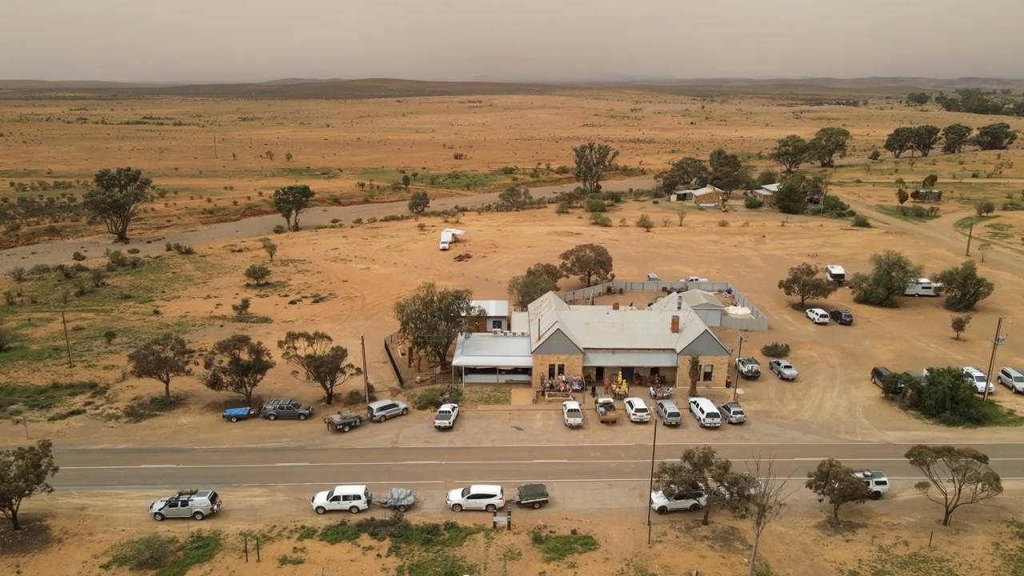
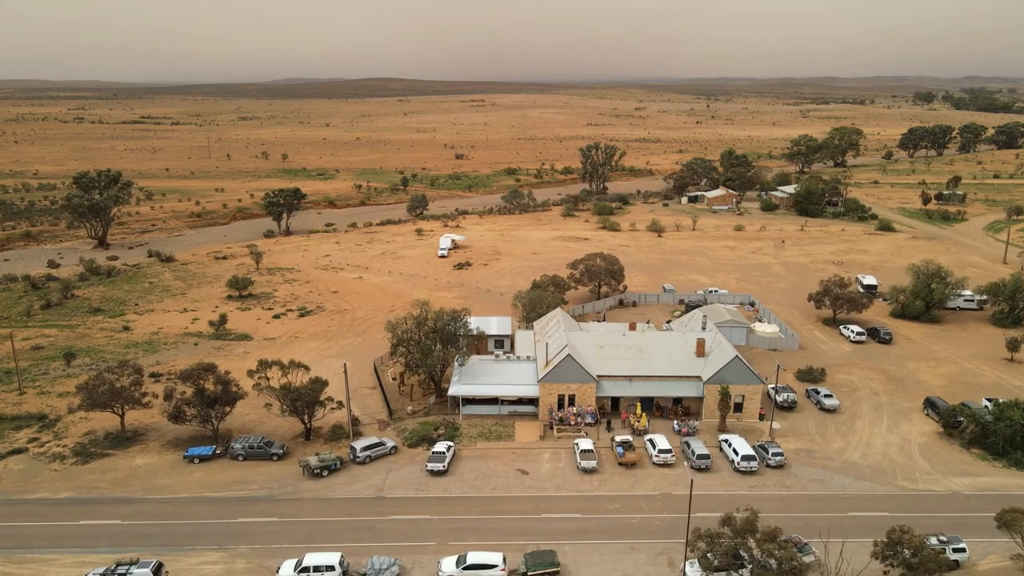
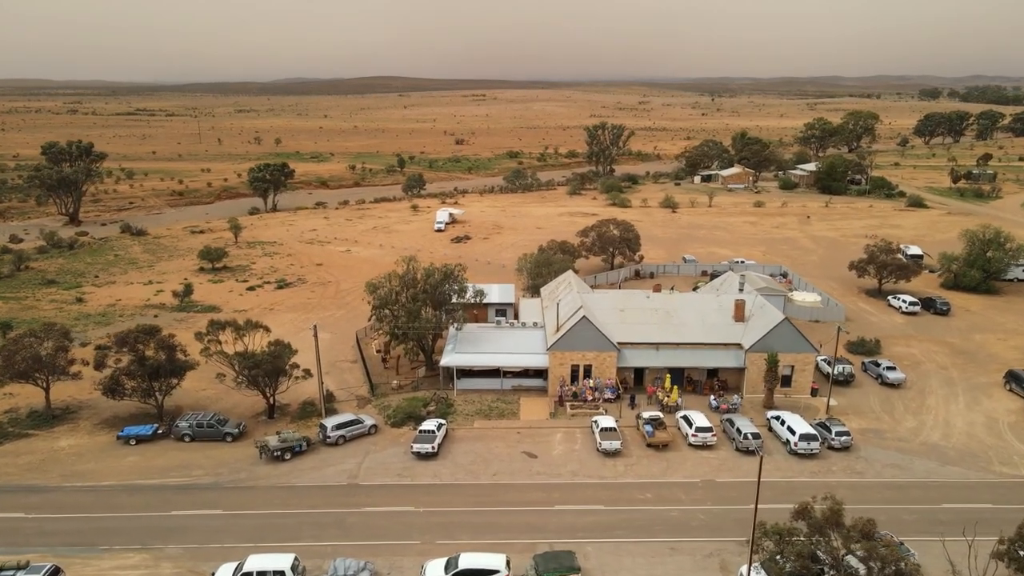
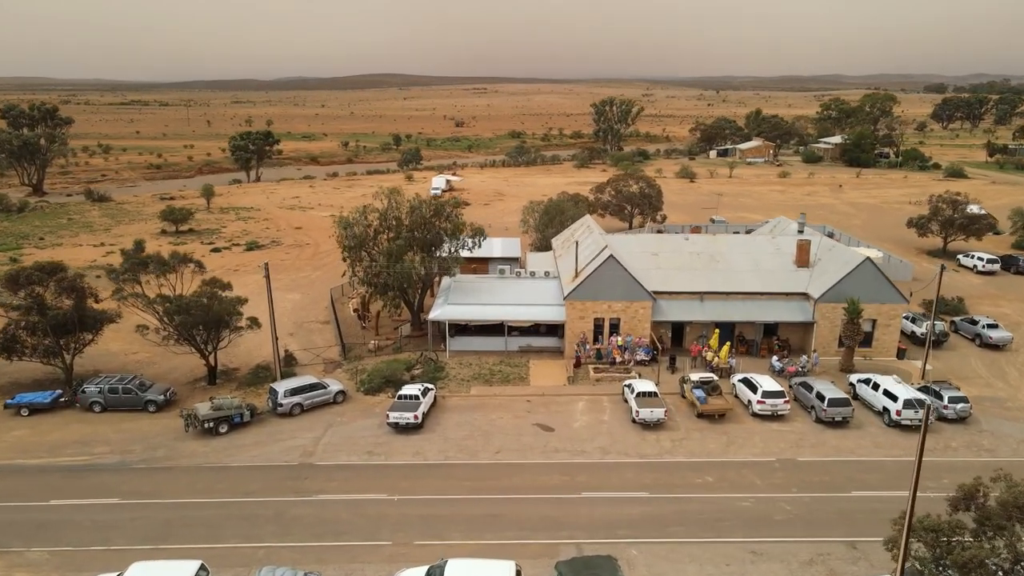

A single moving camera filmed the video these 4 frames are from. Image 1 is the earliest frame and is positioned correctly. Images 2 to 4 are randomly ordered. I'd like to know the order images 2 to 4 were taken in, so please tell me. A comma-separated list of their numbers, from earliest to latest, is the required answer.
2, 3, 4
